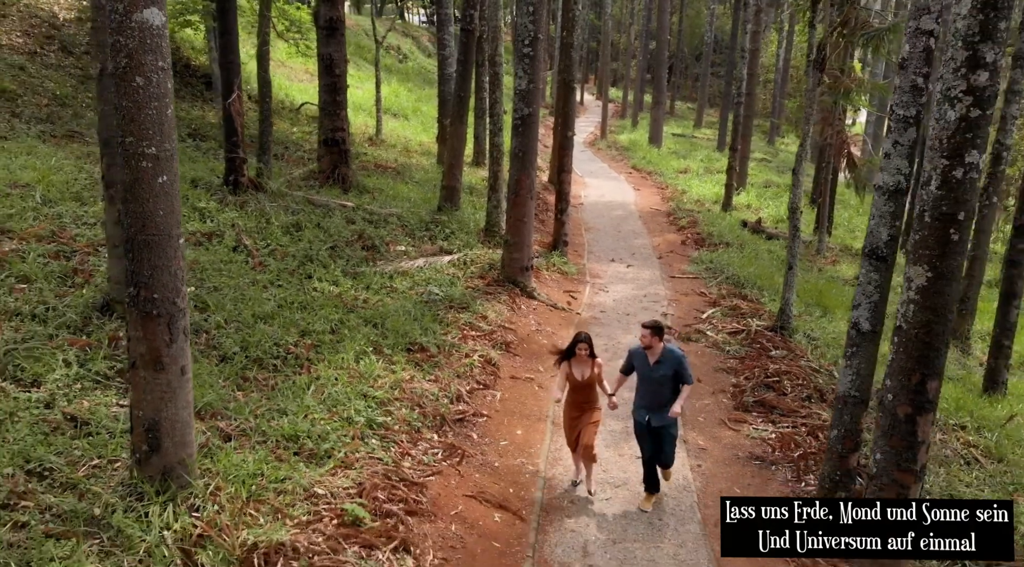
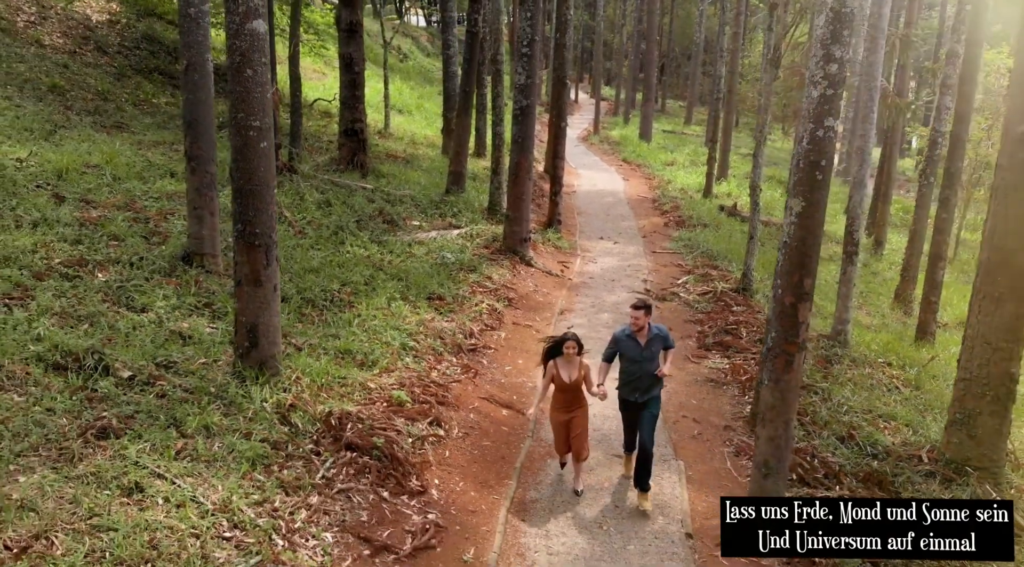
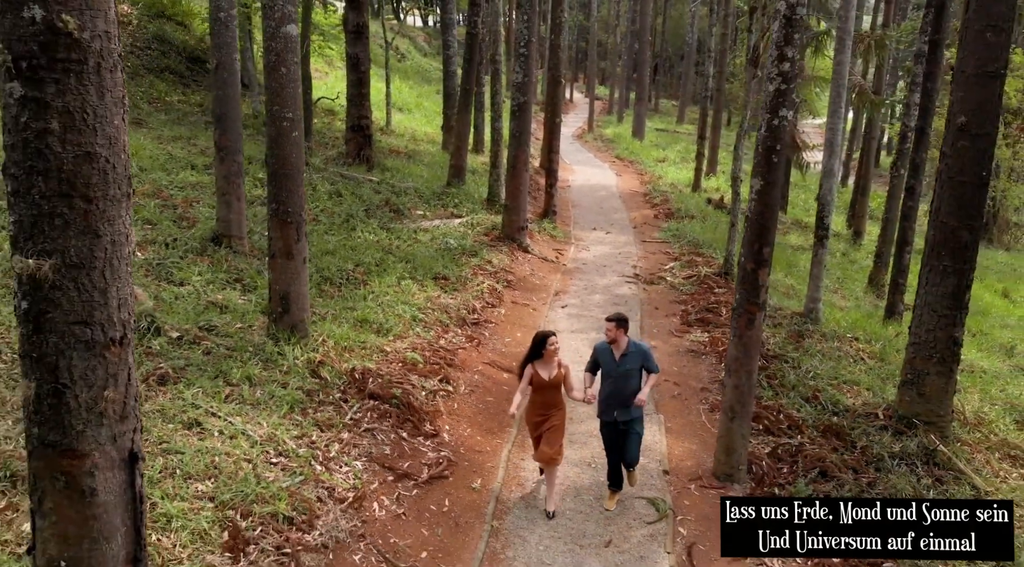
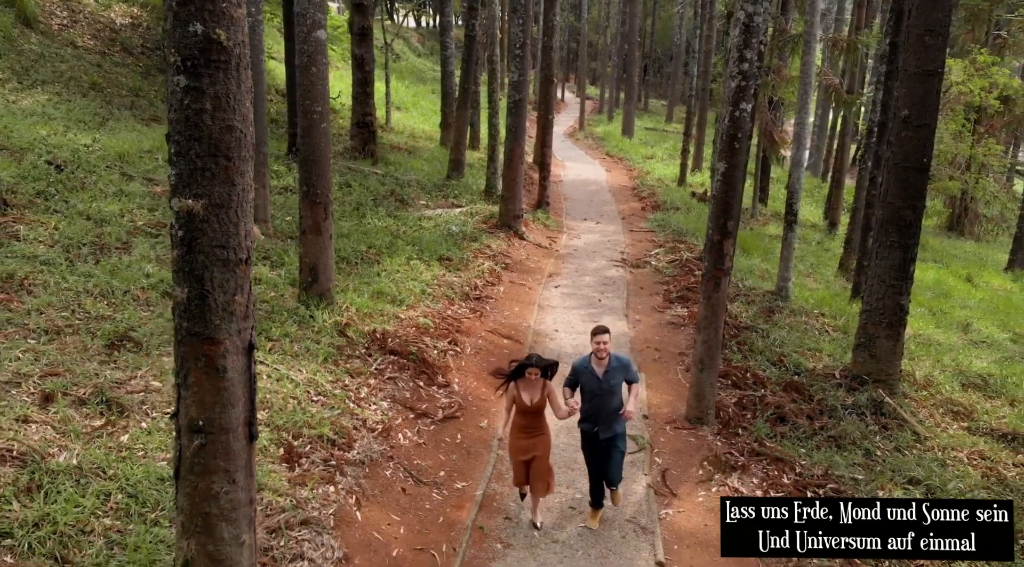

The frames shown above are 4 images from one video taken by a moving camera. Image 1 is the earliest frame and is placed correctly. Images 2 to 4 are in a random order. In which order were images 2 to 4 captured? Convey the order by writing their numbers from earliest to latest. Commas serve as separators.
2, 3, 4
